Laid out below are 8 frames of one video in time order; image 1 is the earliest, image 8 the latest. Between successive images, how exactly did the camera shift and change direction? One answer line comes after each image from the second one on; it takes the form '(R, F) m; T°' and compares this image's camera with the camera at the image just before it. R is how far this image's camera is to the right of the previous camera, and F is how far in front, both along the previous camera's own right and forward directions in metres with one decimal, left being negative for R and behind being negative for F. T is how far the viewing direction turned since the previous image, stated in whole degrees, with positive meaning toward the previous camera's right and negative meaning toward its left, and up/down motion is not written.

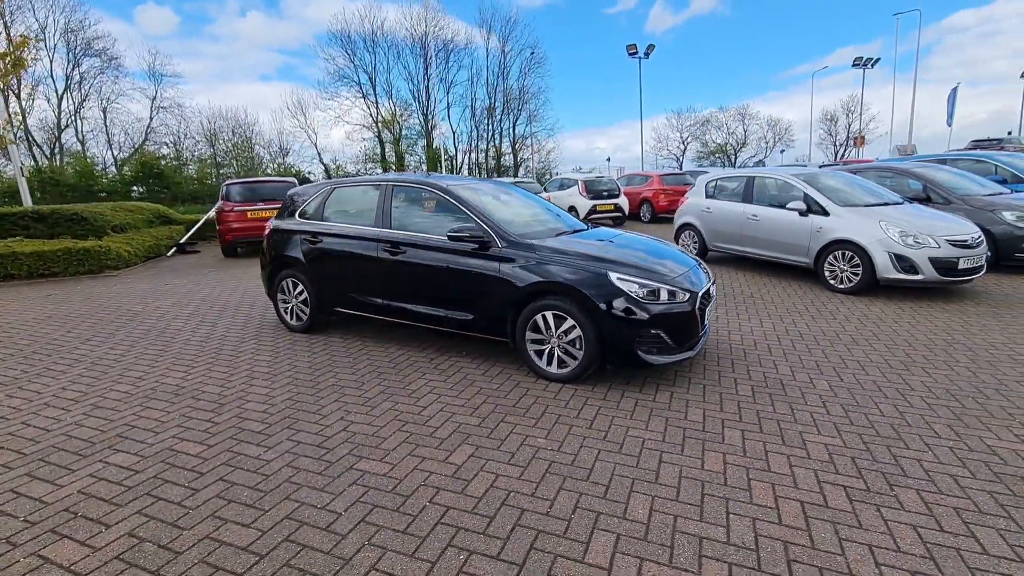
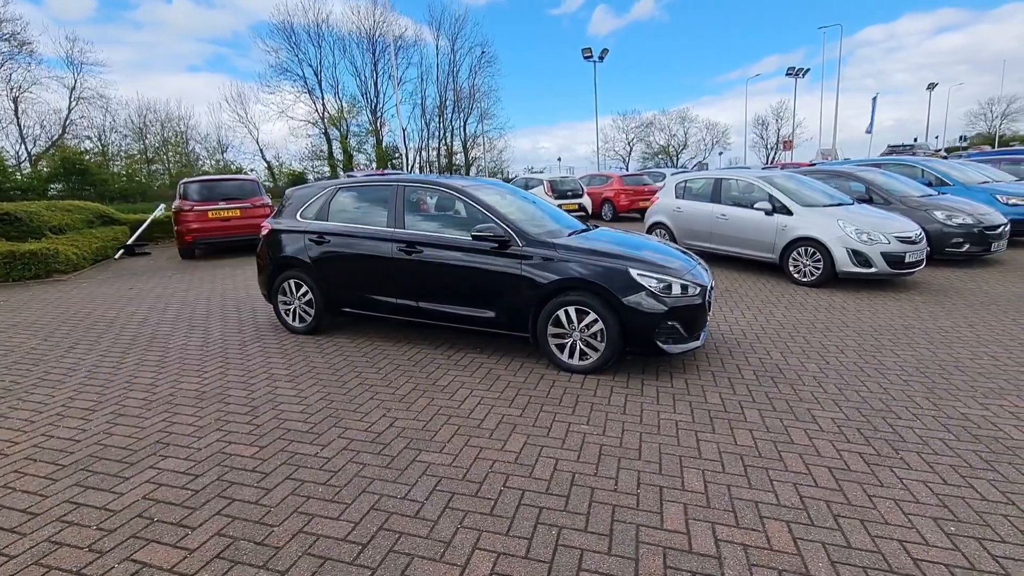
(-0.7, -0.1) m; +6°
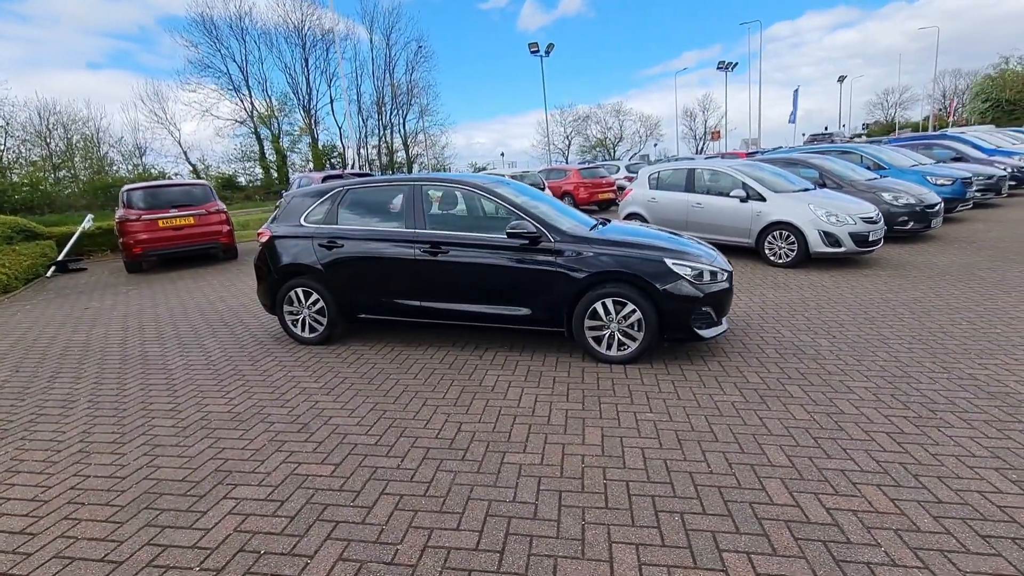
(-0.8, +0.1) m; +7°
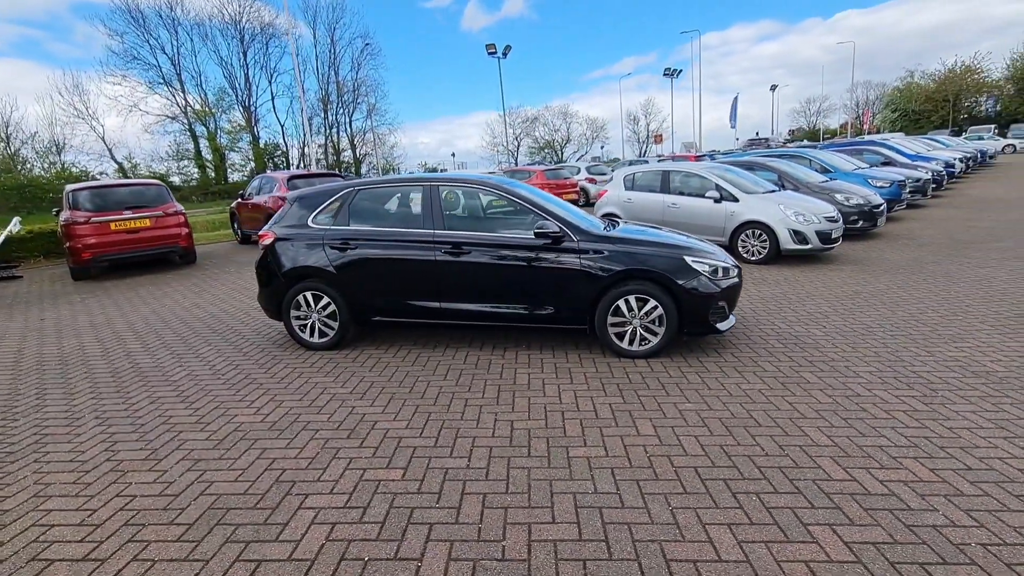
(-0.7, 0.0) m; +6°
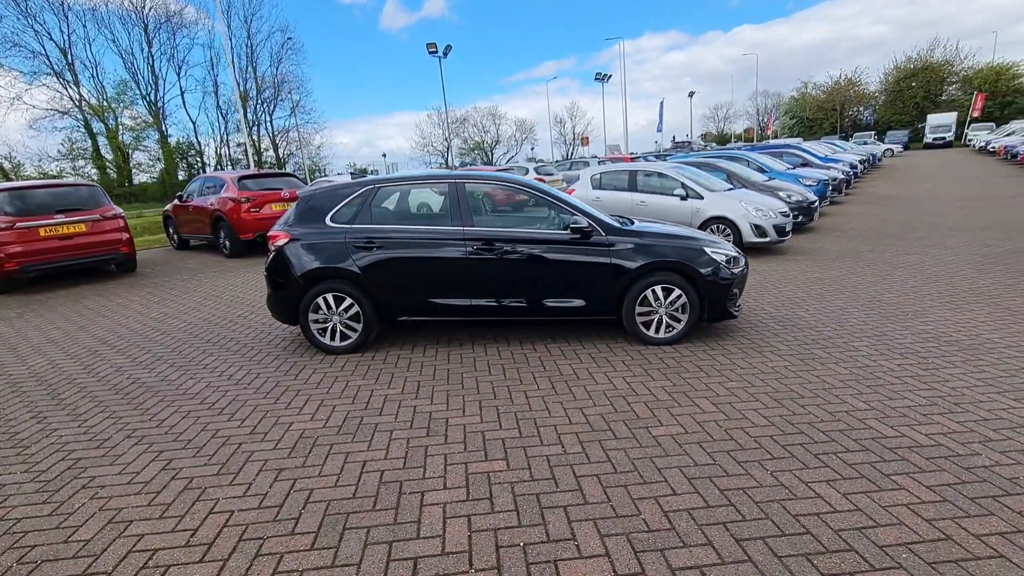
(-1.0, 0.0) m; +8°
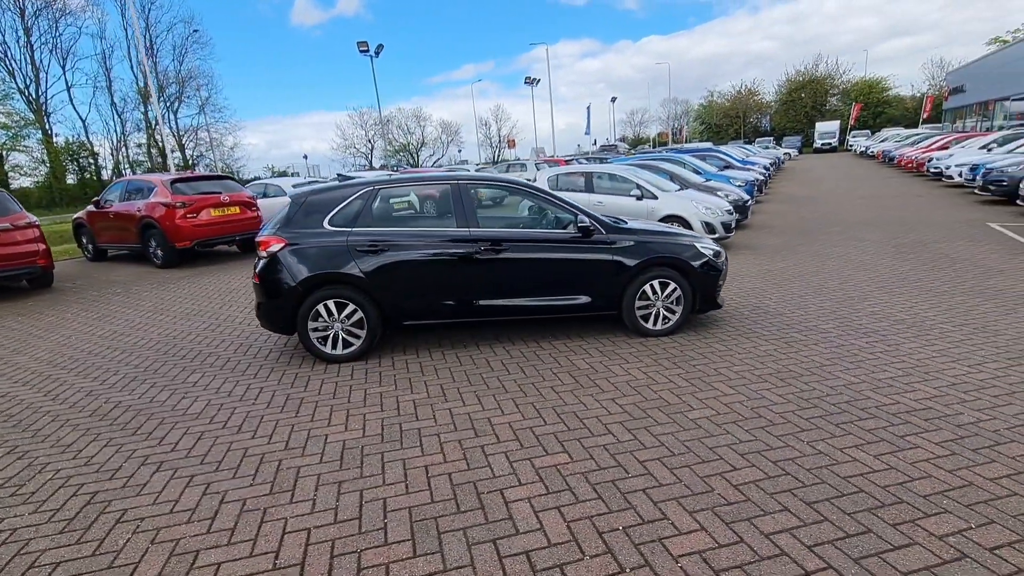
(-0.8, 0.0) m; +8°
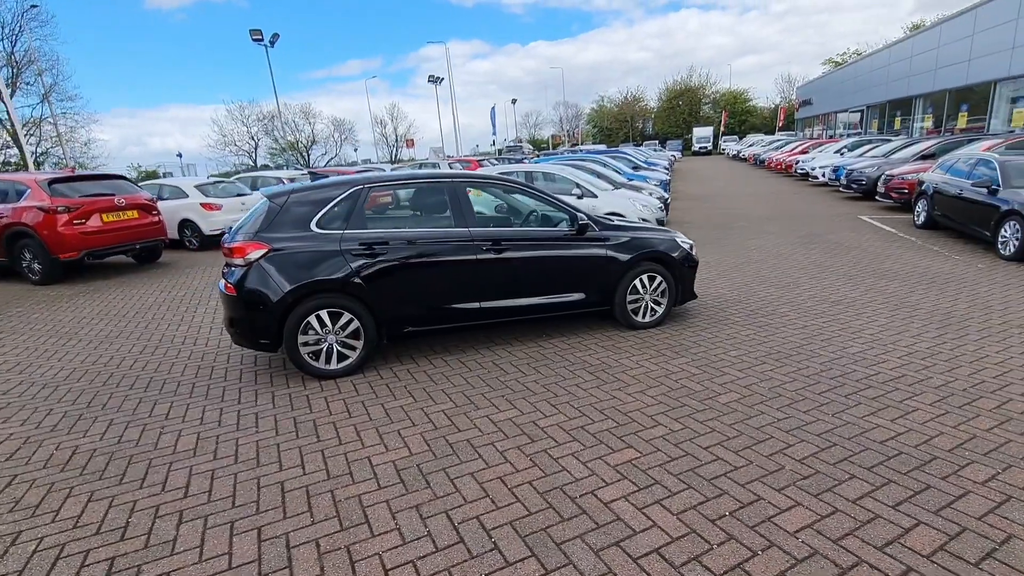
(-1.0, +0.2) m; +11°
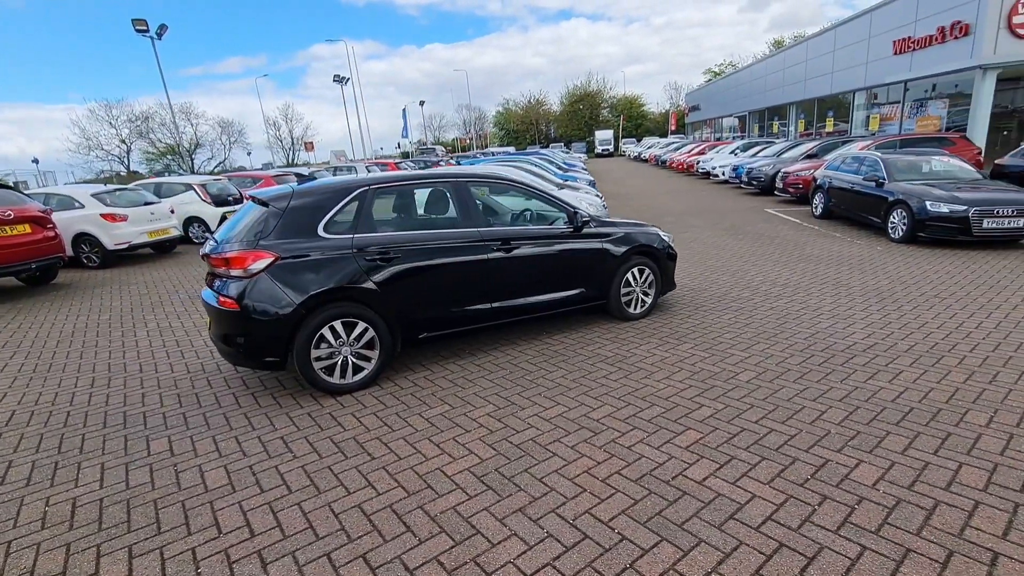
(-0.9, +0.1) m; +10°
